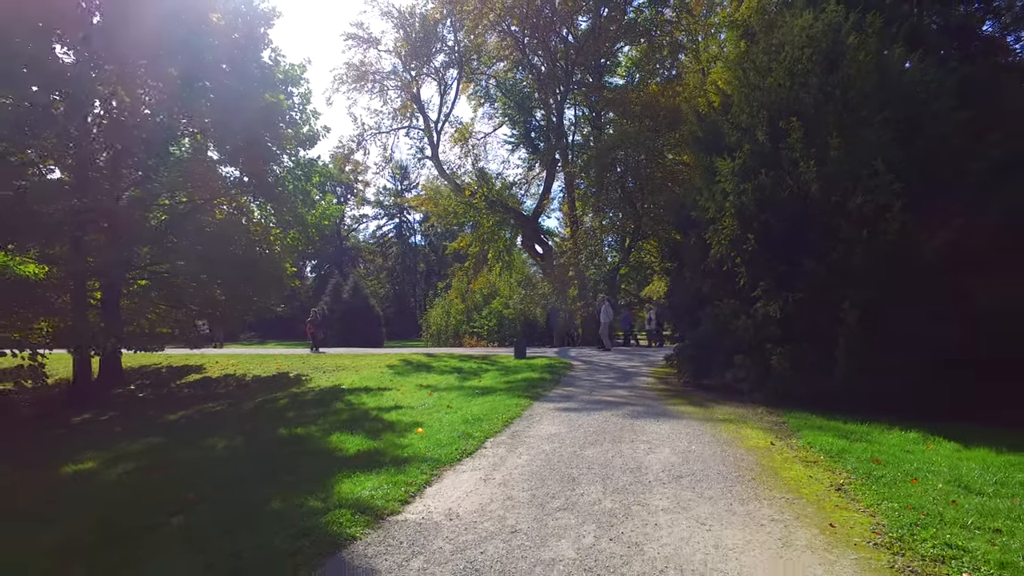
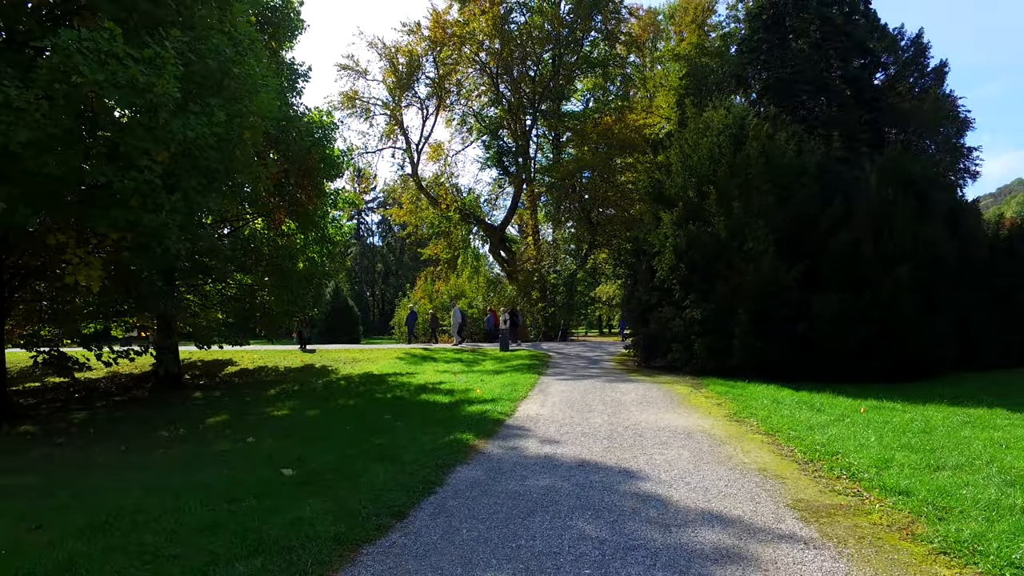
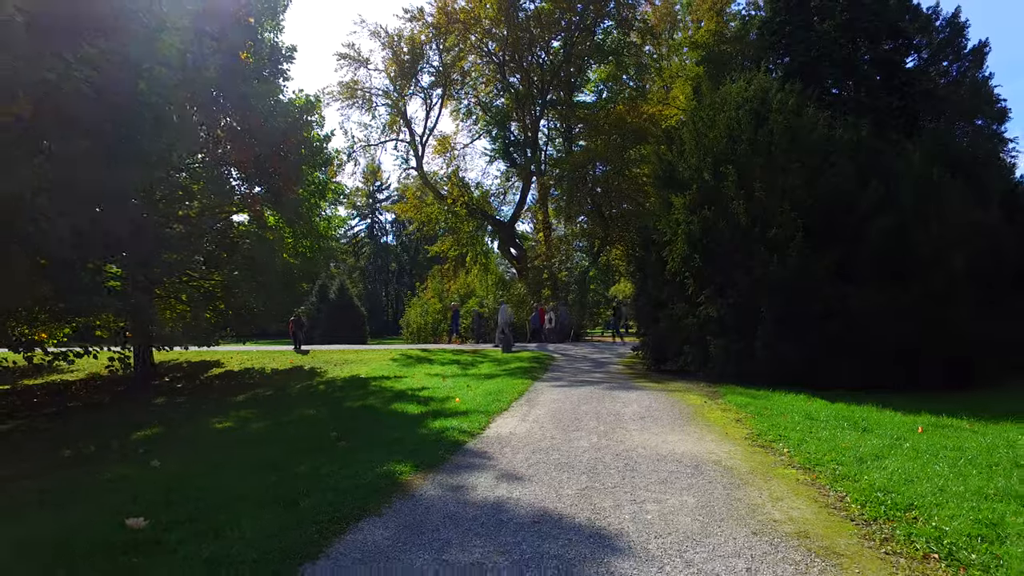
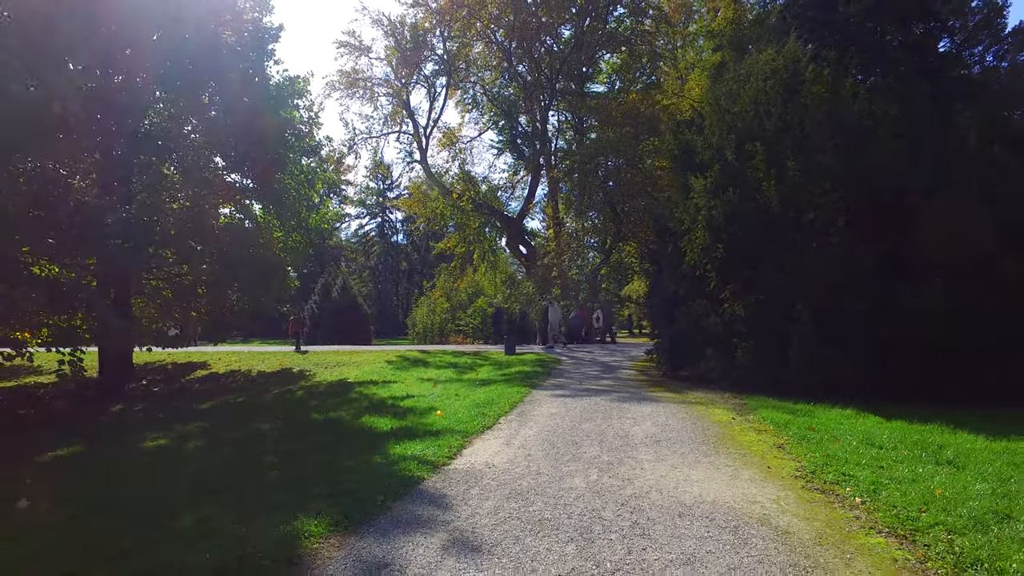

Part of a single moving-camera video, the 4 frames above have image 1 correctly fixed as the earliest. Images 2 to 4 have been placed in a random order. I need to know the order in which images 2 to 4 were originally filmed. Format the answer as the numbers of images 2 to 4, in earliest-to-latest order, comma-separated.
4, 3, 2
